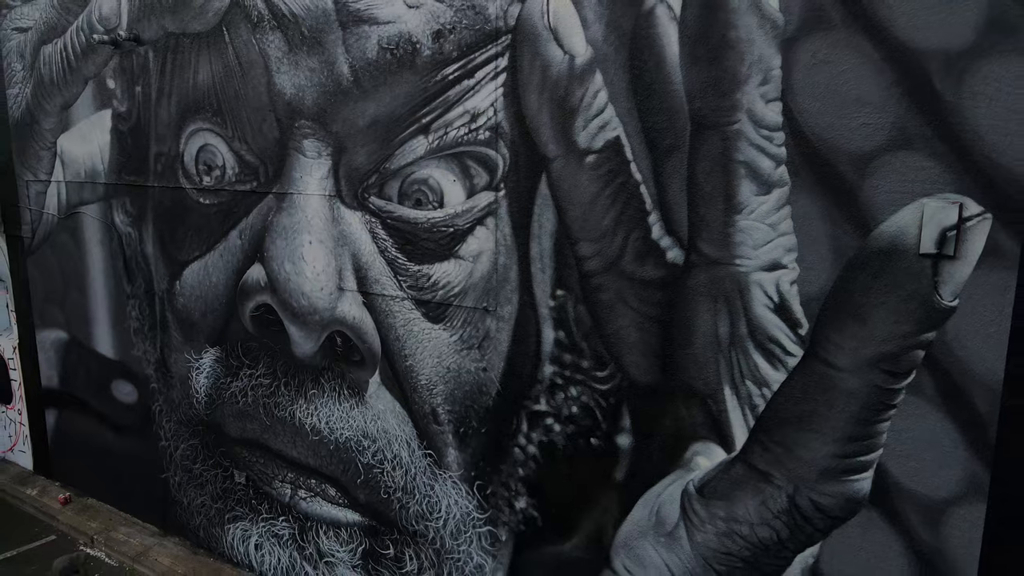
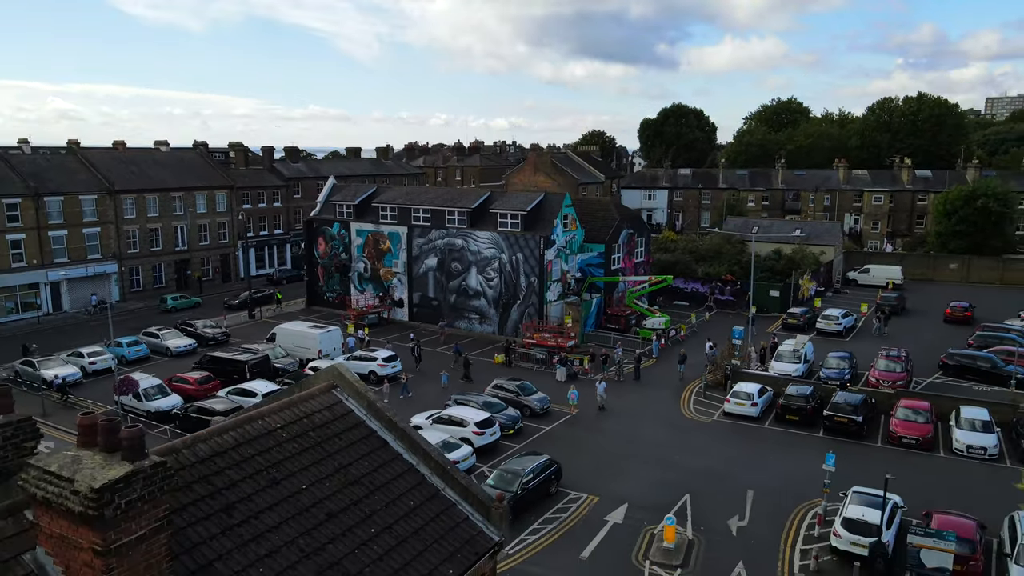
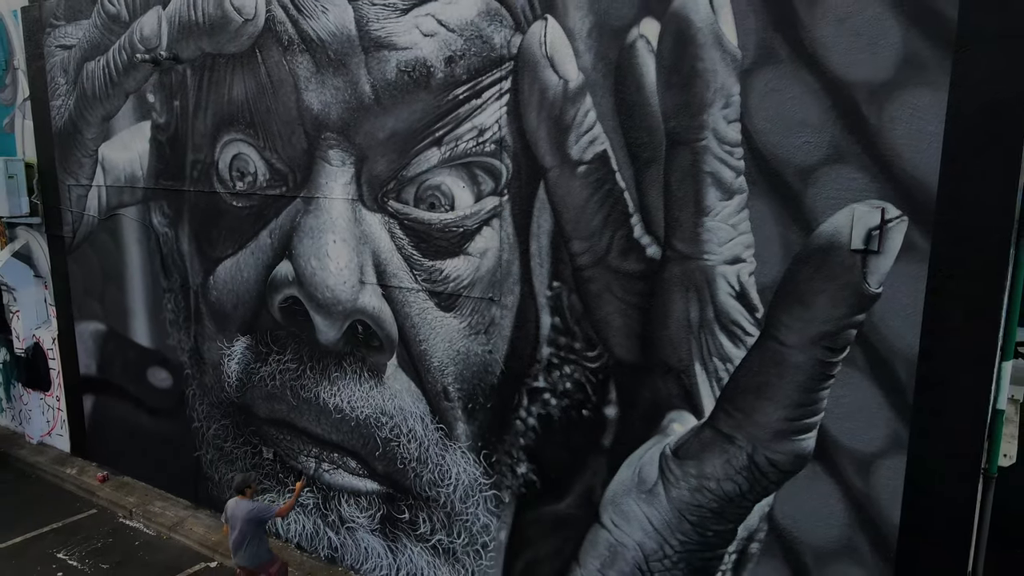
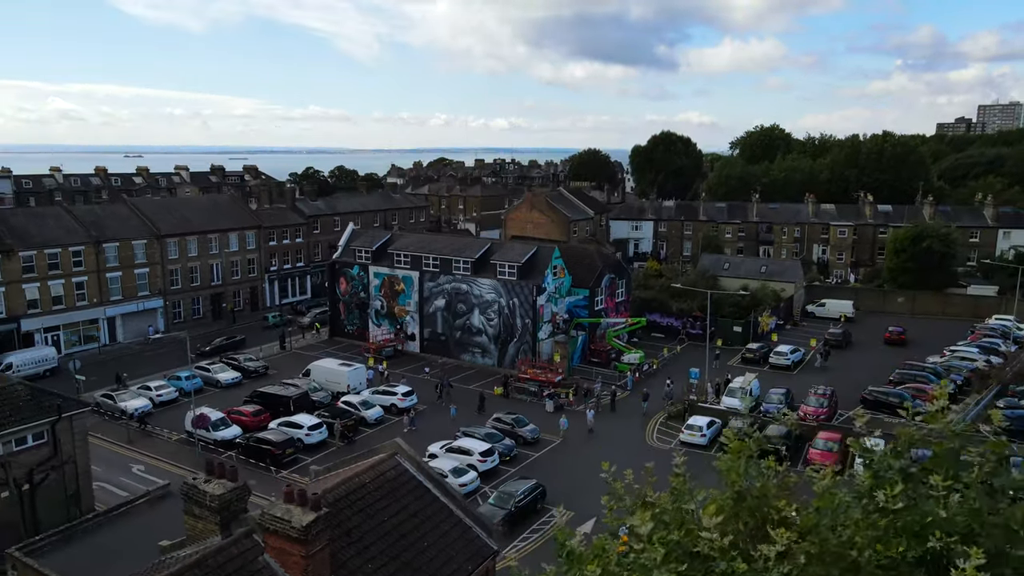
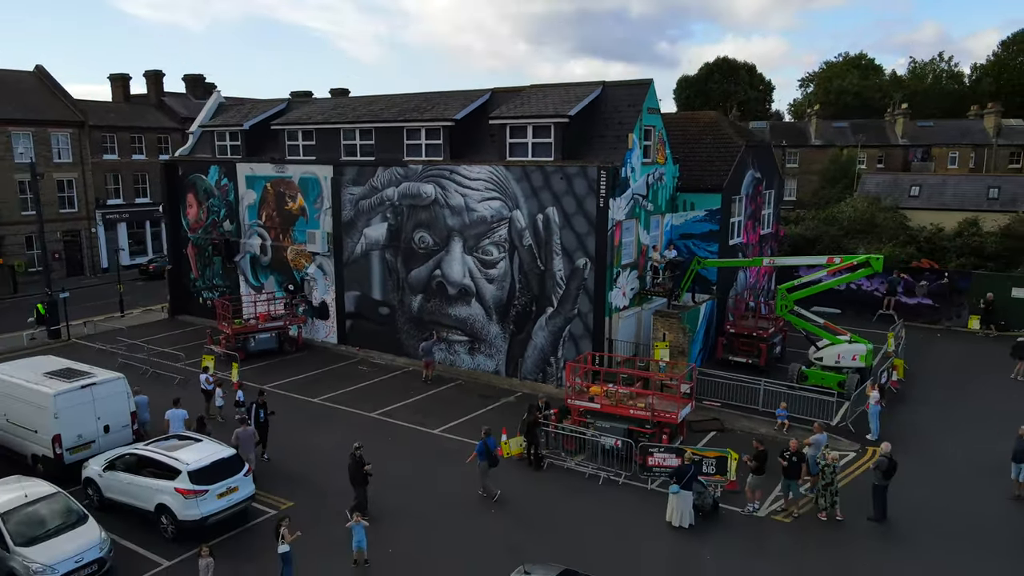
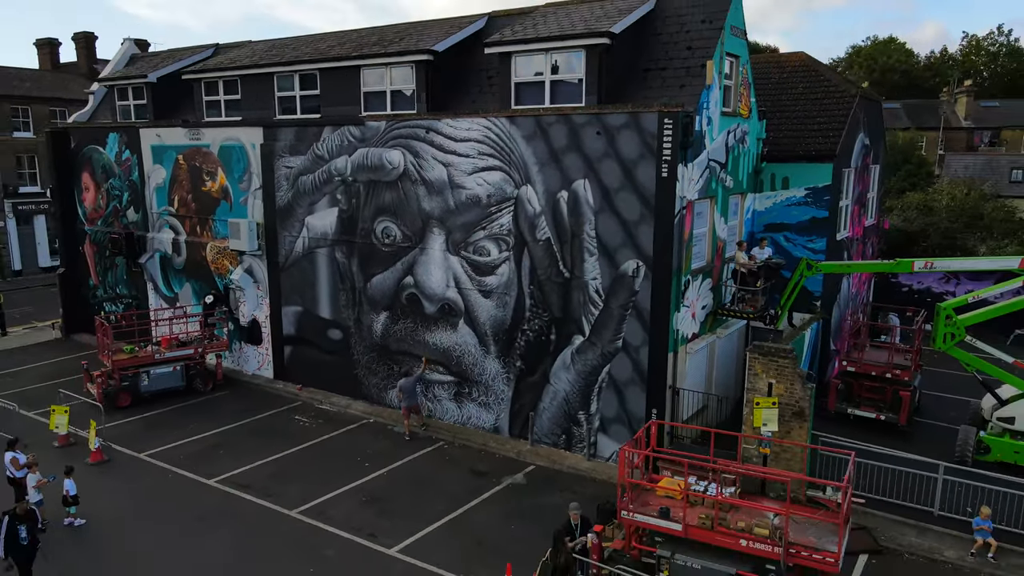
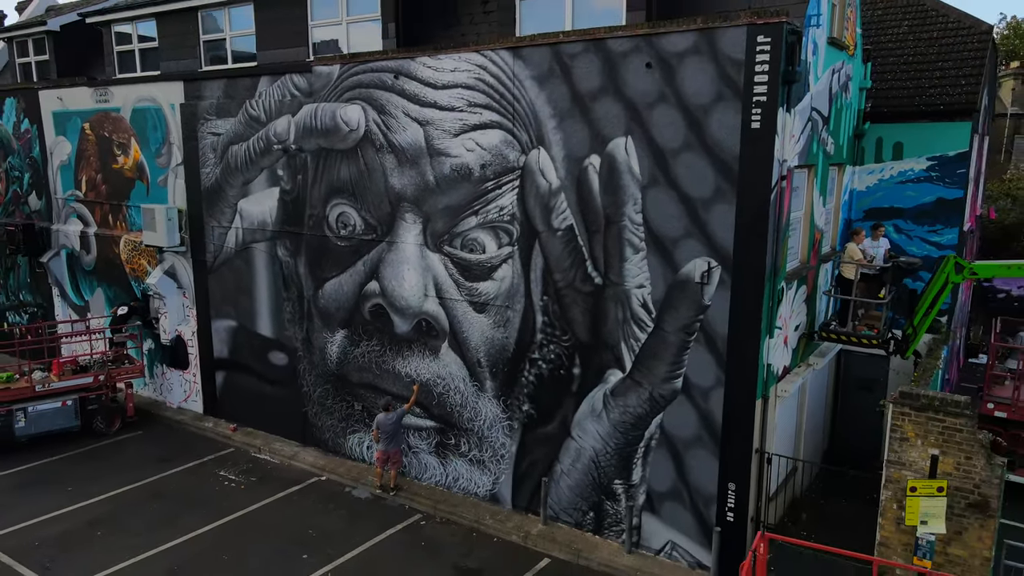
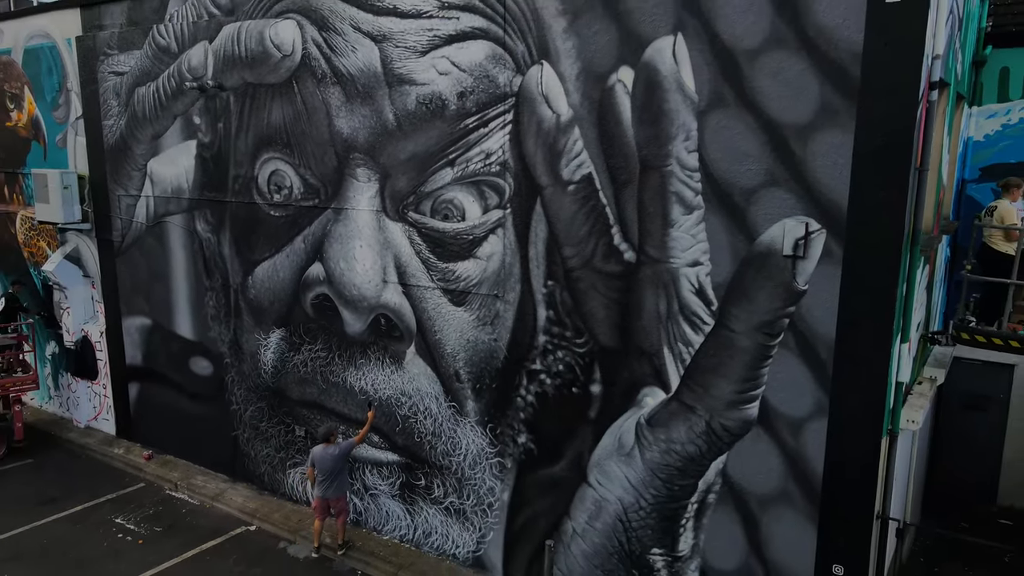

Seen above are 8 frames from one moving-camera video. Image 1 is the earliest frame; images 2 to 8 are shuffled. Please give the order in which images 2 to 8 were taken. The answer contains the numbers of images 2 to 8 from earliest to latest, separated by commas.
3, 8, 7, 6, 5, 2, 4
